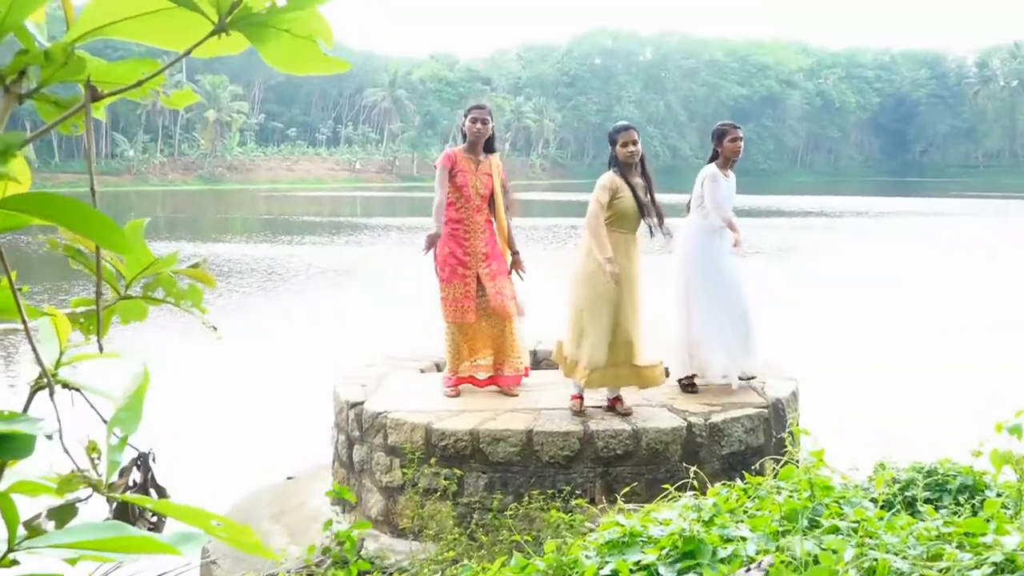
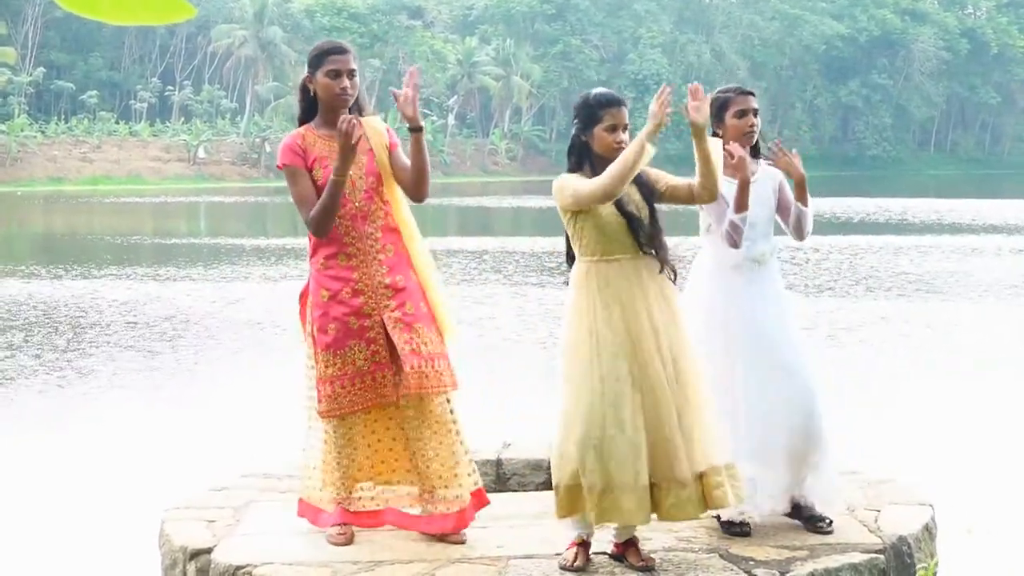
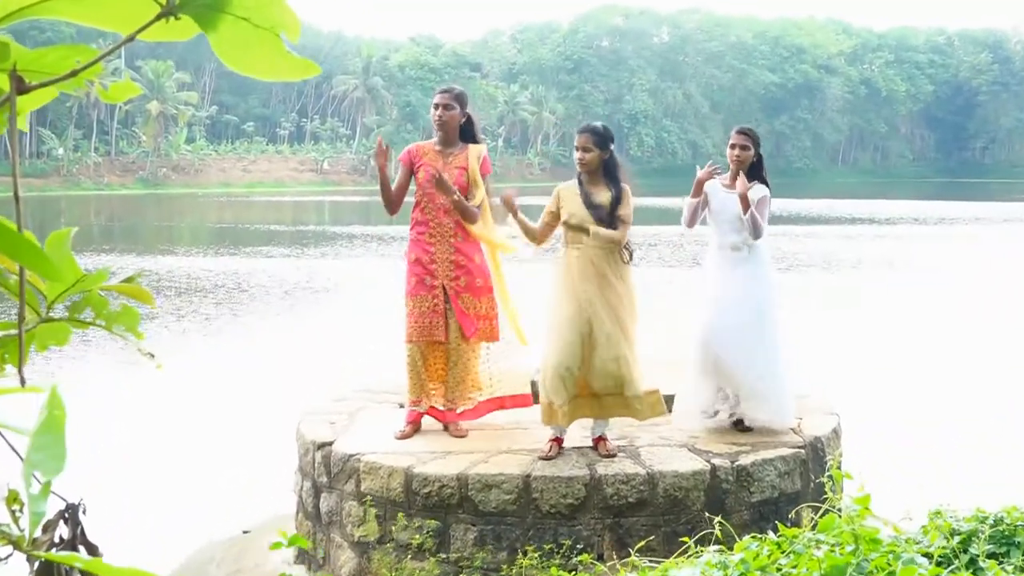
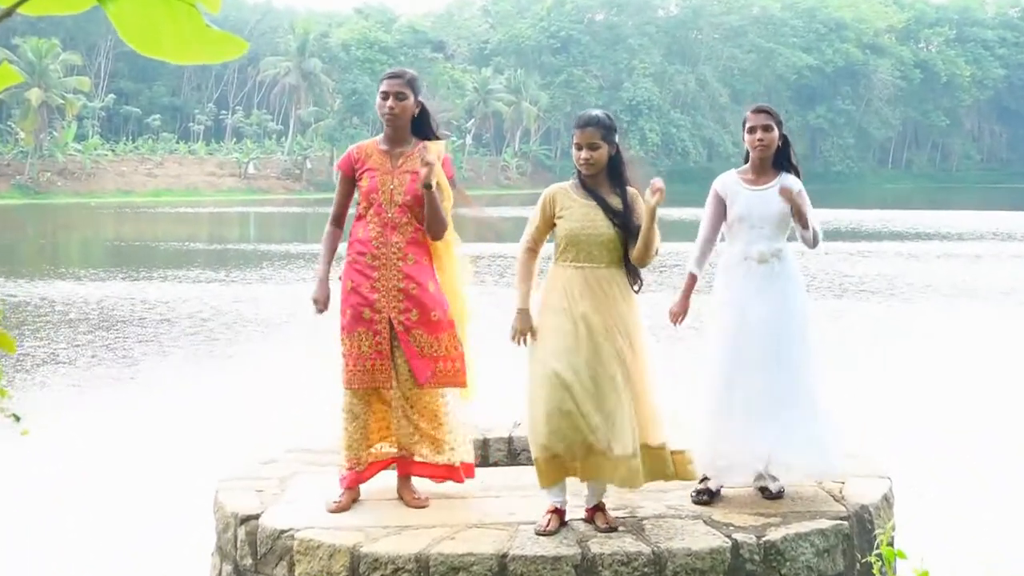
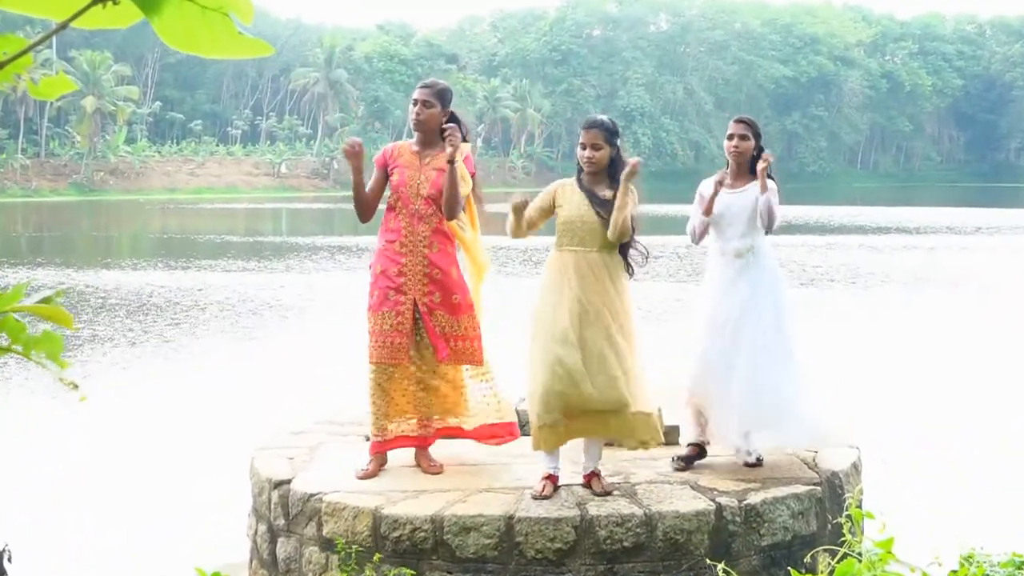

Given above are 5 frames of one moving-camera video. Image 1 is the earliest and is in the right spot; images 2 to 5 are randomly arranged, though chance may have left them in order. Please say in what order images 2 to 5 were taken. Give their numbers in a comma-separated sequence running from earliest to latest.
3, 5, 4, 2
